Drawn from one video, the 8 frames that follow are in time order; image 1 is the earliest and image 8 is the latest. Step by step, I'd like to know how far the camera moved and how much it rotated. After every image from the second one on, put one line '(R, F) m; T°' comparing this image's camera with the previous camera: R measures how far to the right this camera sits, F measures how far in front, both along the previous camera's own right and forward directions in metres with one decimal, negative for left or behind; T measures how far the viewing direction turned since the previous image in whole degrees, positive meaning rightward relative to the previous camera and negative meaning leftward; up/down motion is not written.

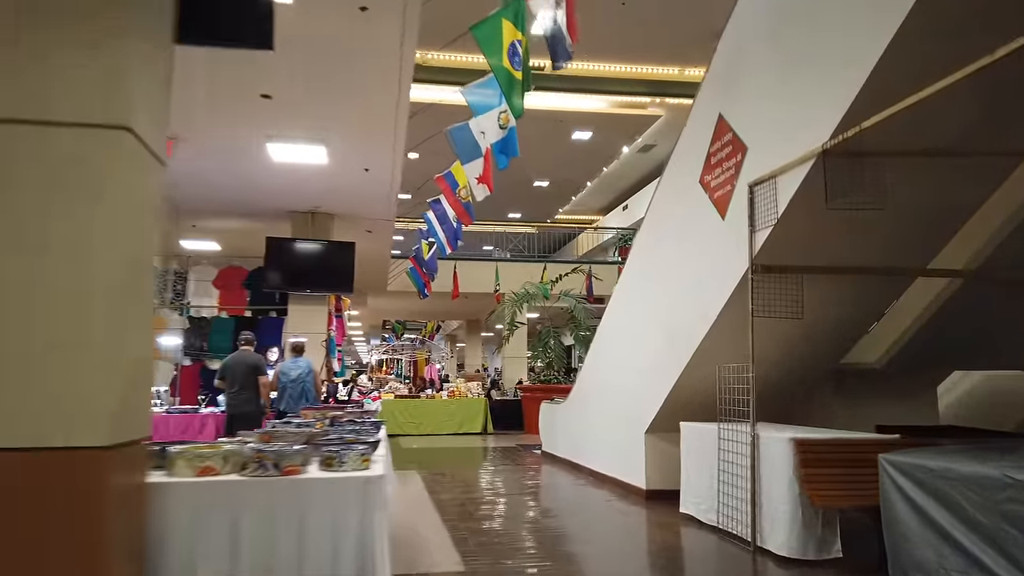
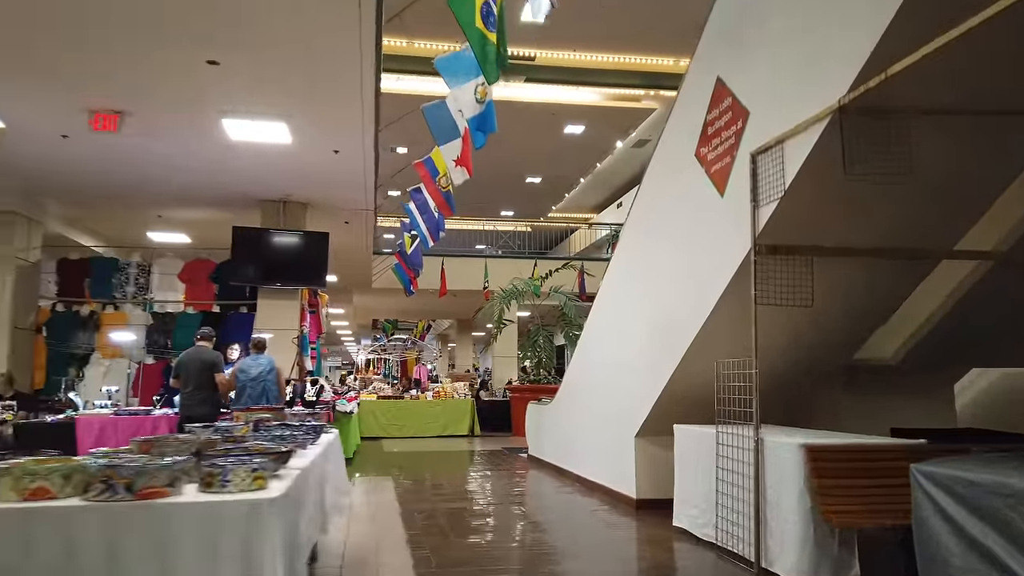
(+0.1, +0.5) m; 0°
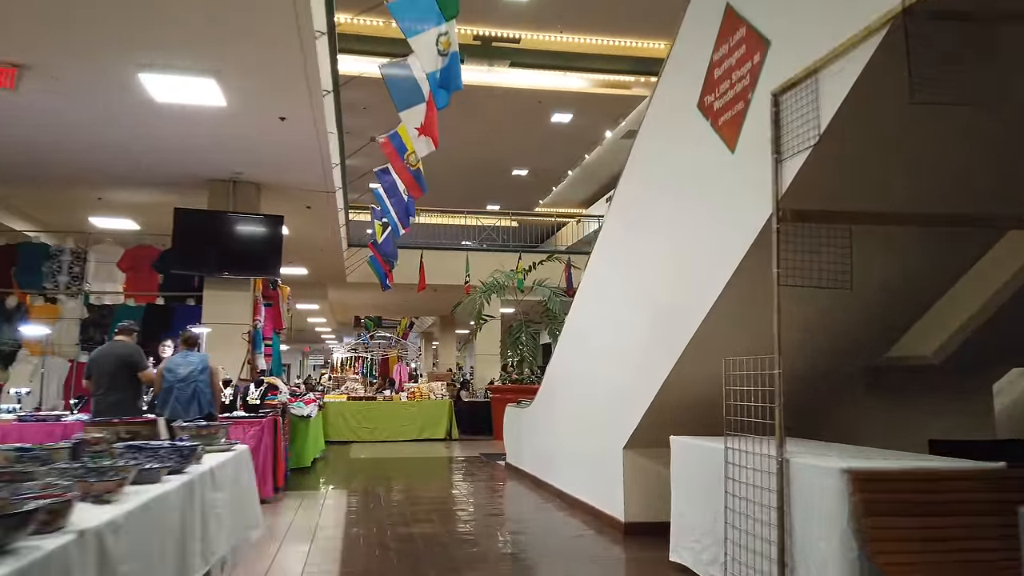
(+0.1, +0.7) m; +1°
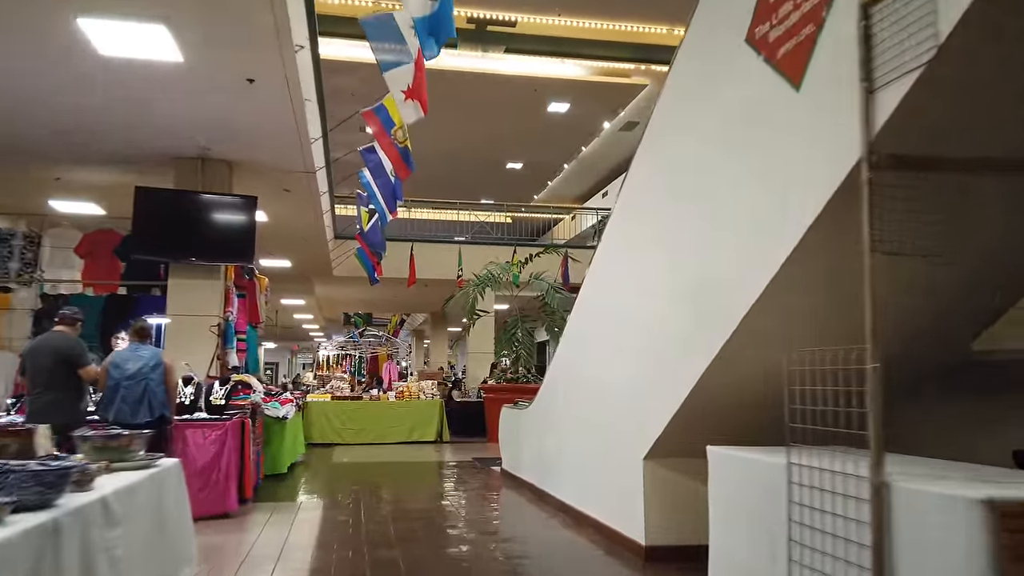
(0.0, +0.6) m; +1°
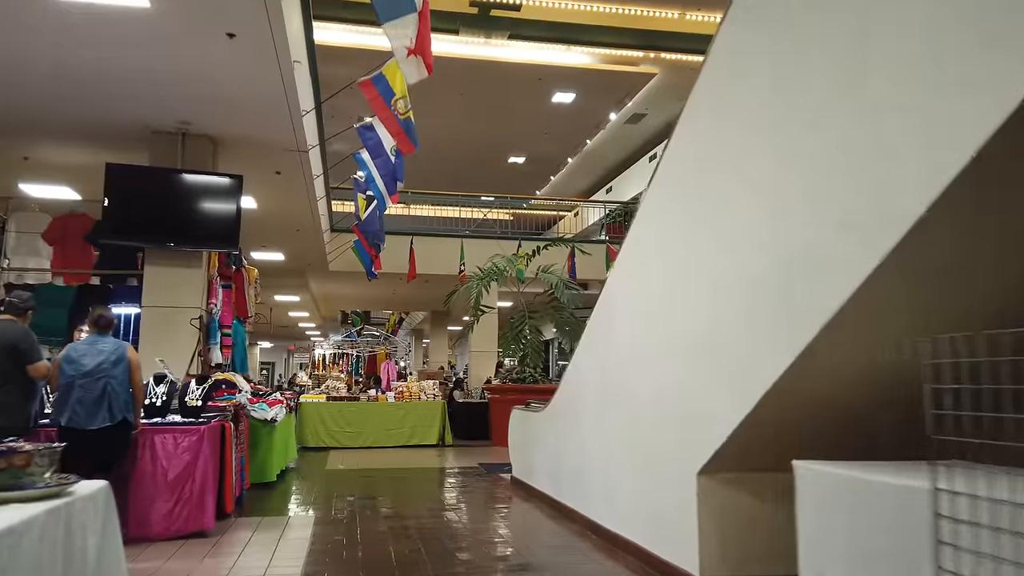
(-0.1, +0.6) m; 0°
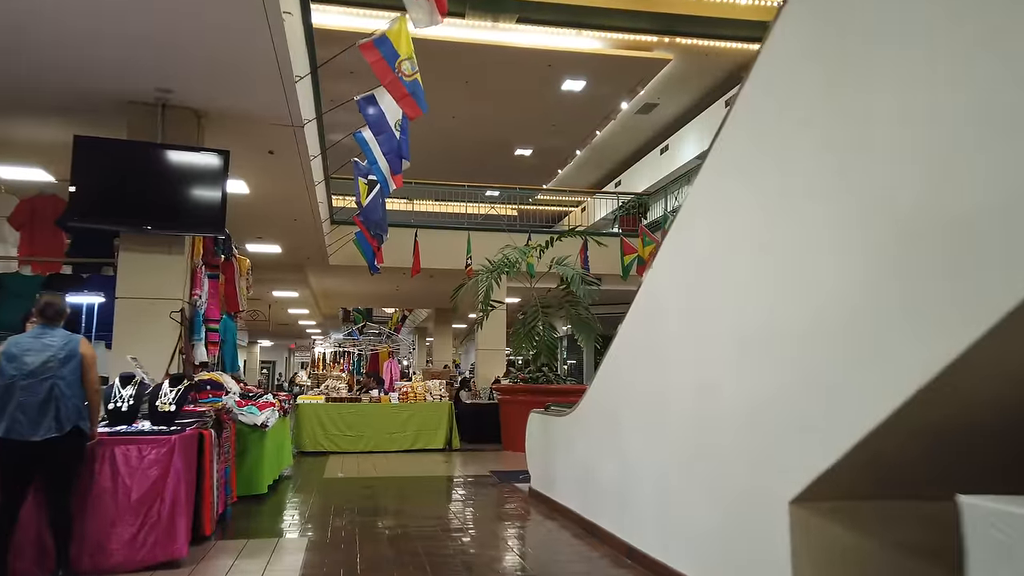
(-0.1, +0.6) m; 0°
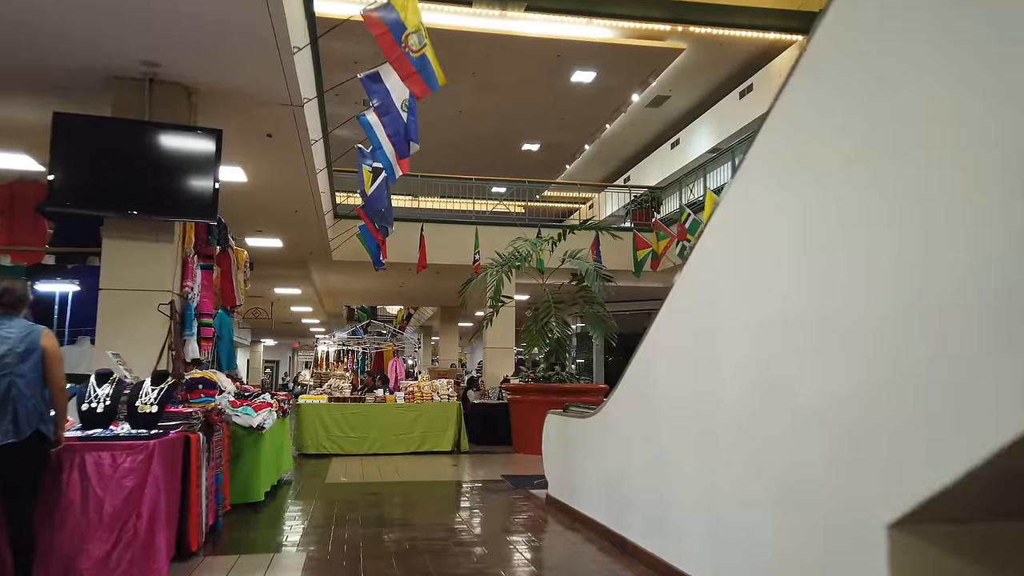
(-0.1, +0.4) m; 0°
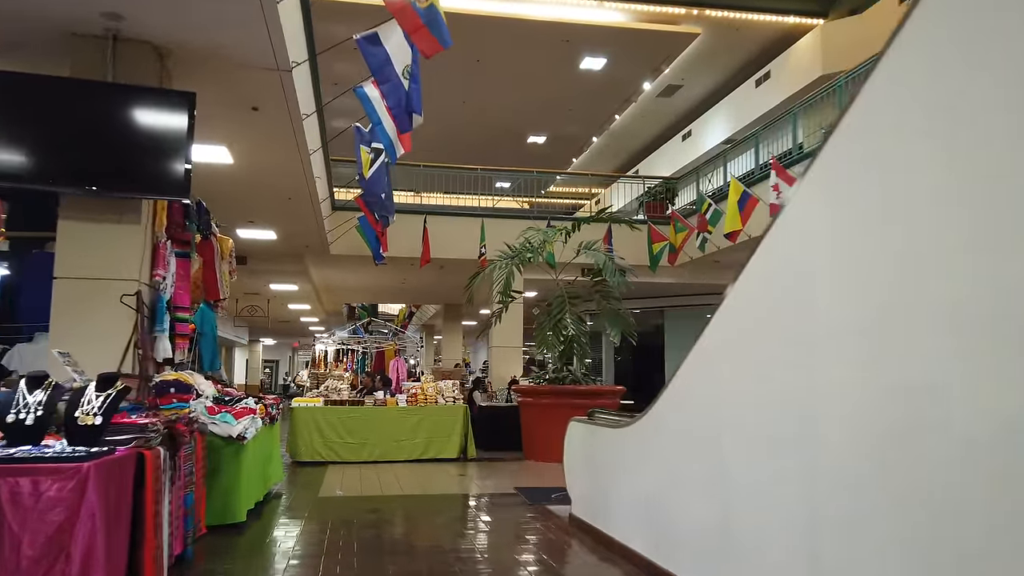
(-0.1, +0.6) m; 0°
